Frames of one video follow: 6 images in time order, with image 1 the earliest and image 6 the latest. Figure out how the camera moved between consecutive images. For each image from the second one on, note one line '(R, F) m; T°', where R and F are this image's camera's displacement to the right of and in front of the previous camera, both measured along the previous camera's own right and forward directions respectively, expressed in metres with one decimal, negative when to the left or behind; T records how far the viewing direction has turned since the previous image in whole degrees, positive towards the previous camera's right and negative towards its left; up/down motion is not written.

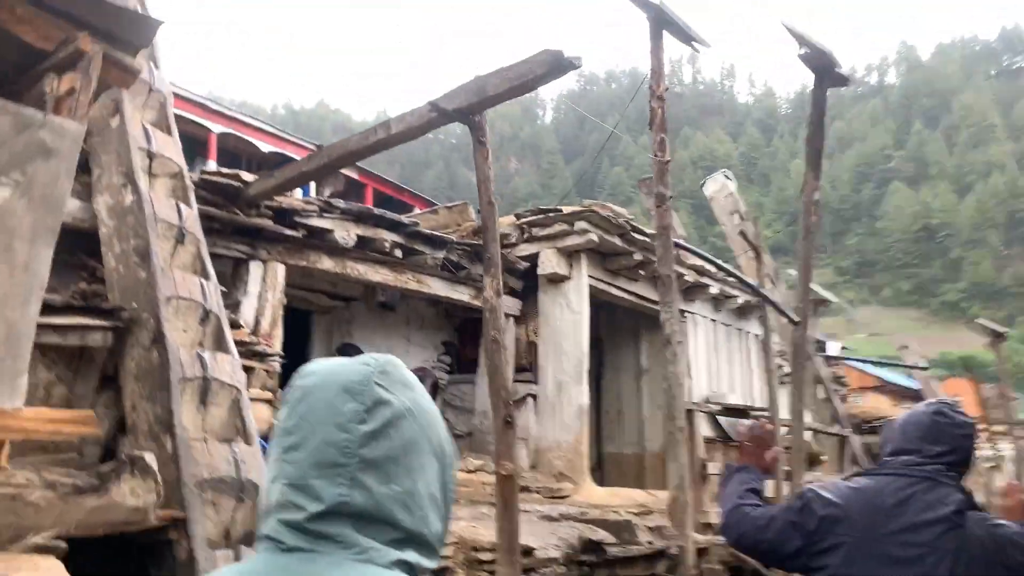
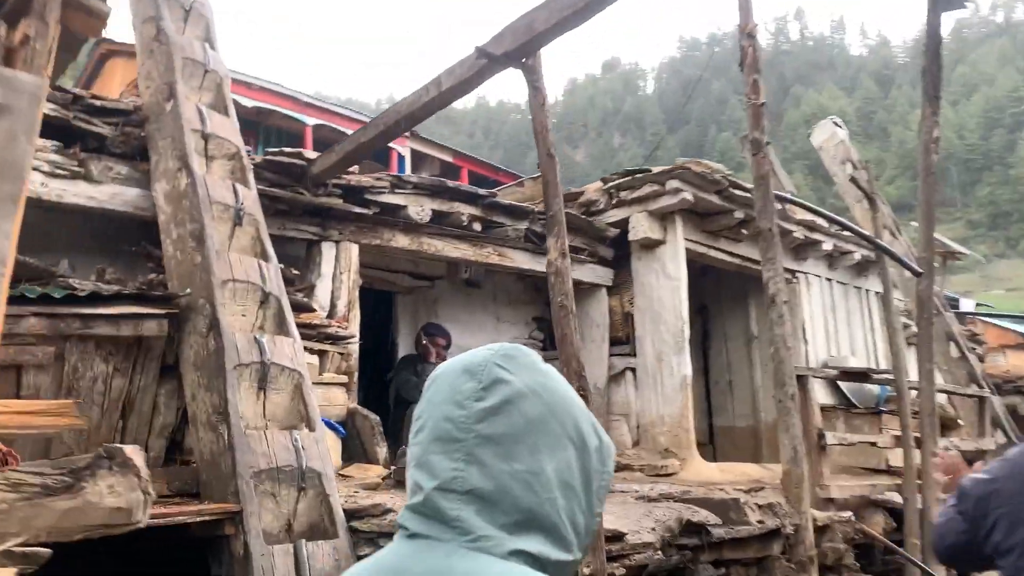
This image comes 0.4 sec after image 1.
(+0.2, +0.4) m; -7°
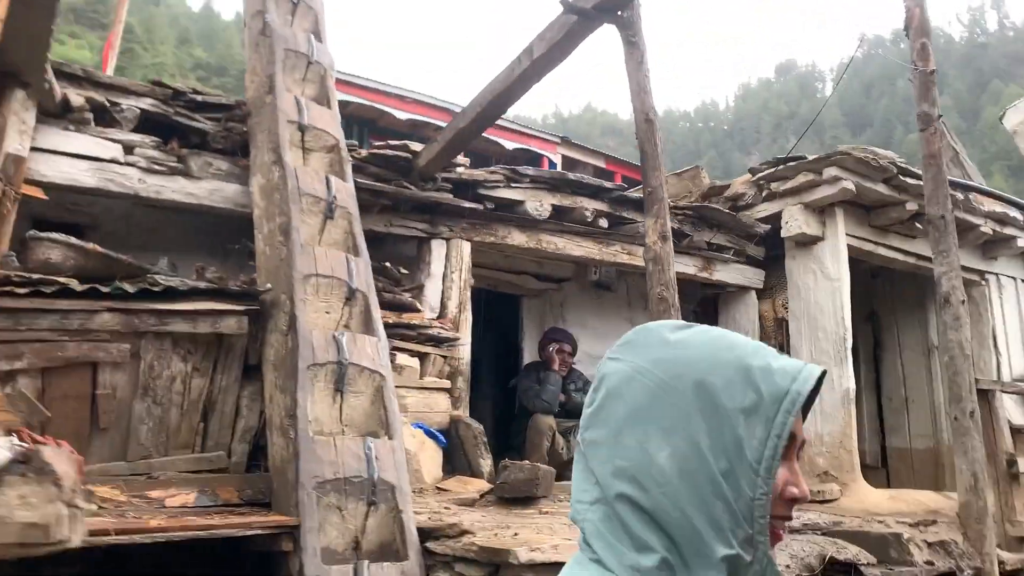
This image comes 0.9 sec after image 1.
(+0.3, +0.5) m; -11°
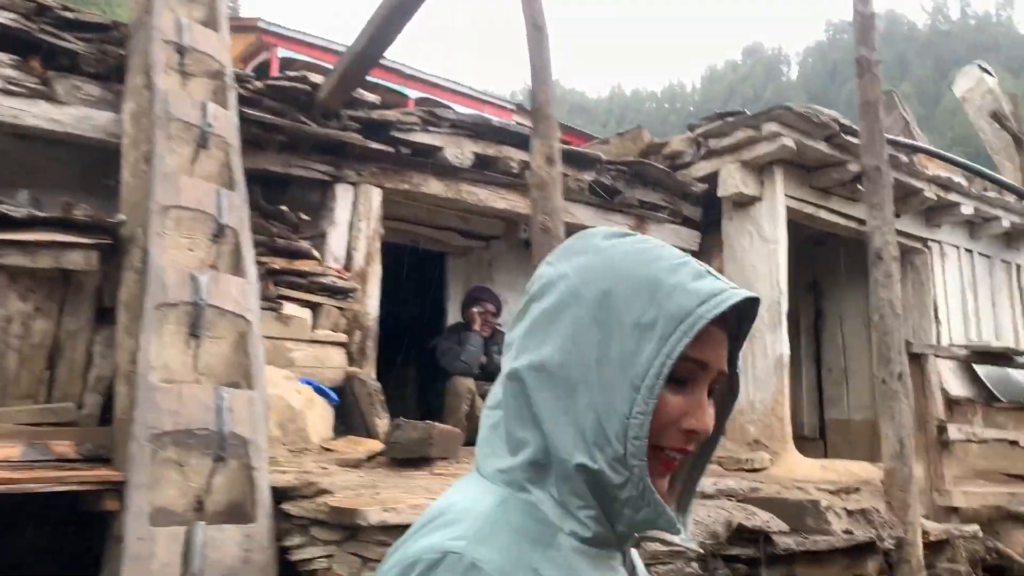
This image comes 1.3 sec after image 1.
(+0.3, +0.3) m; +2°
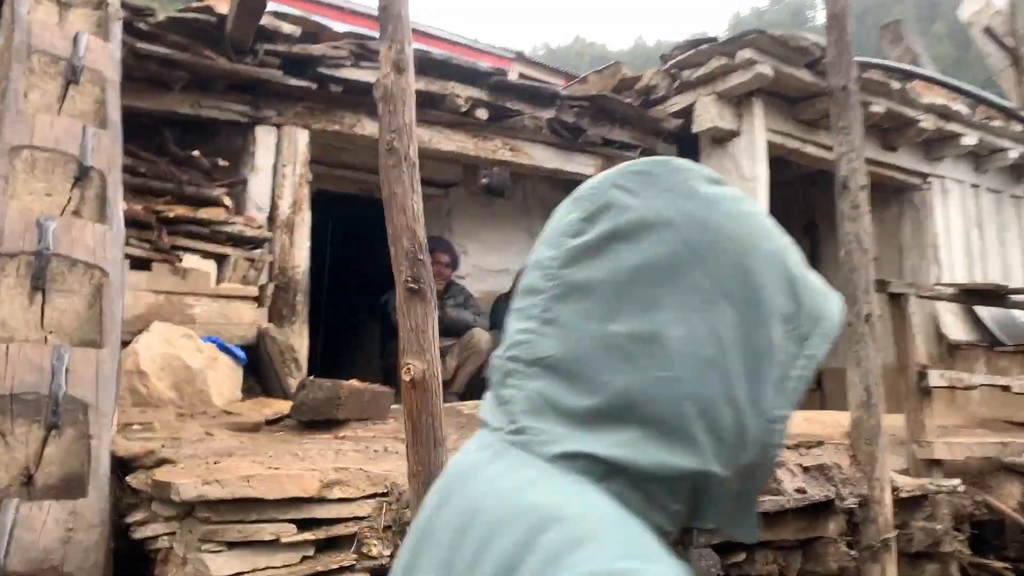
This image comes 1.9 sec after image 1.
(+0.4, +0.4) m; -2°
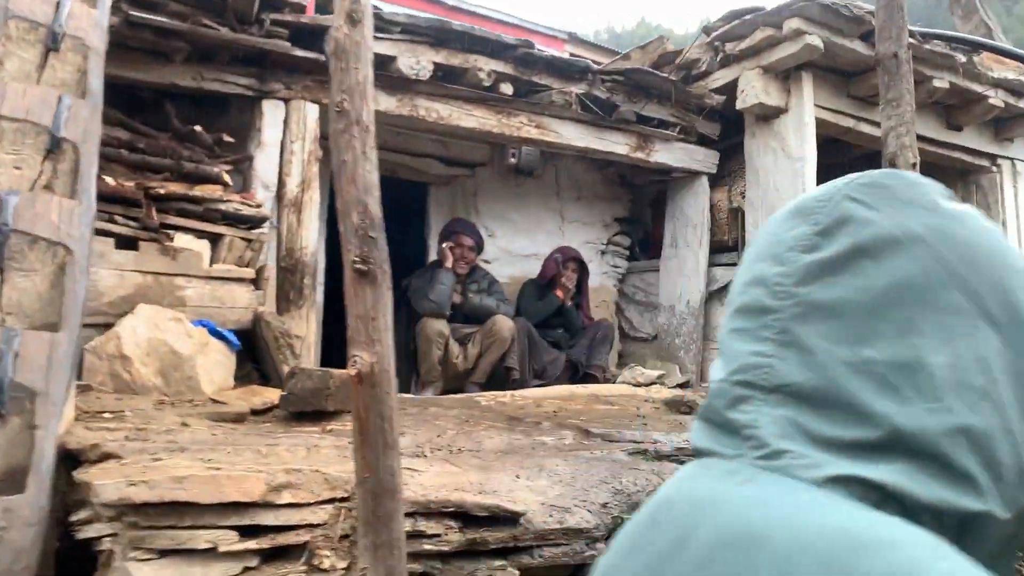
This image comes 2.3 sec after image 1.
(+0.2, +0.3) m; -4°
